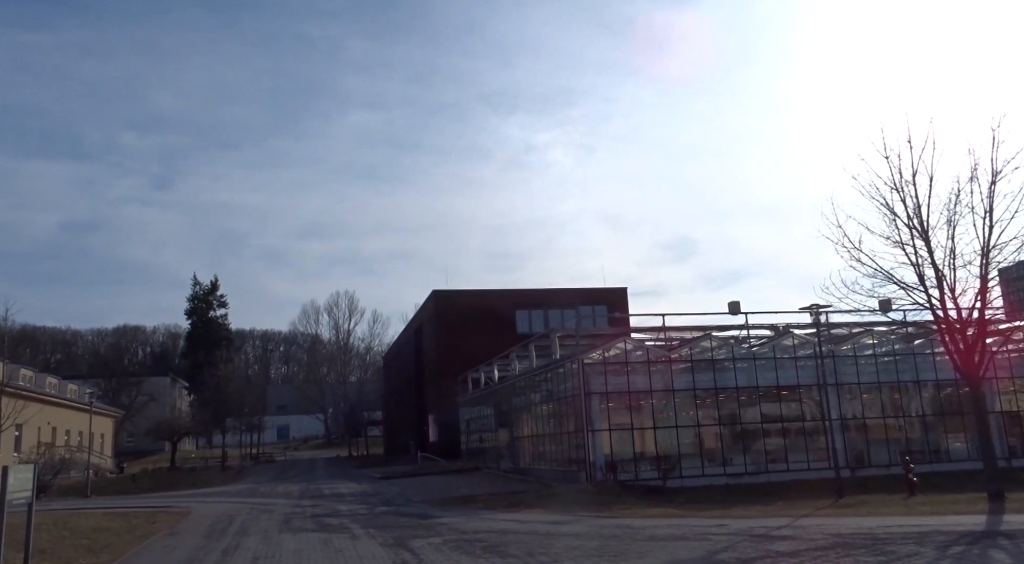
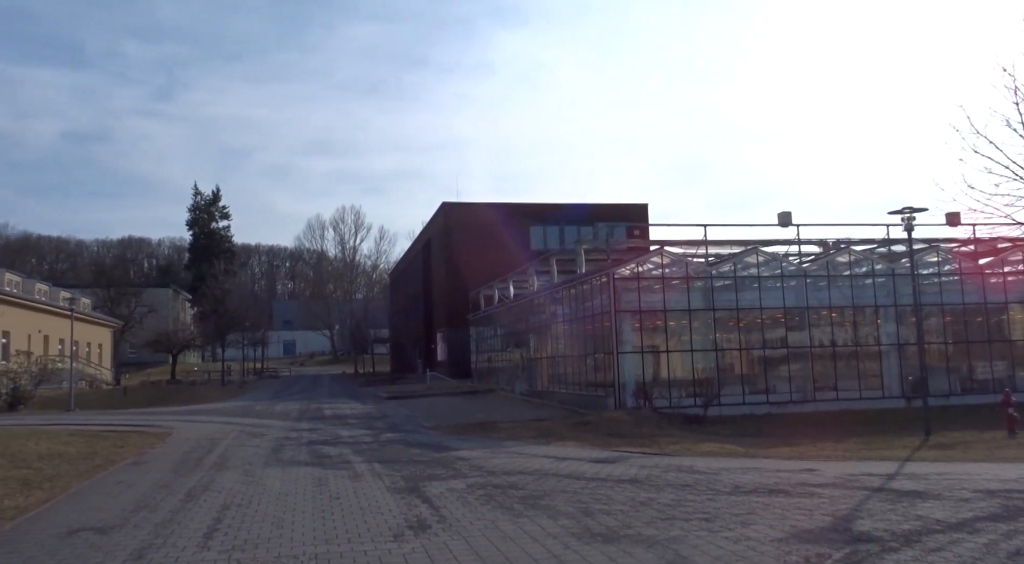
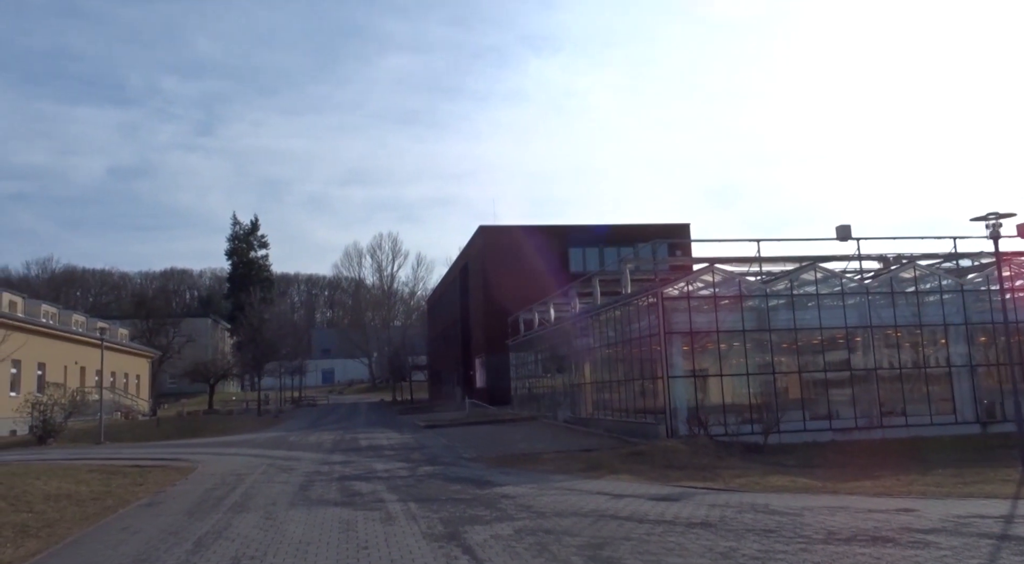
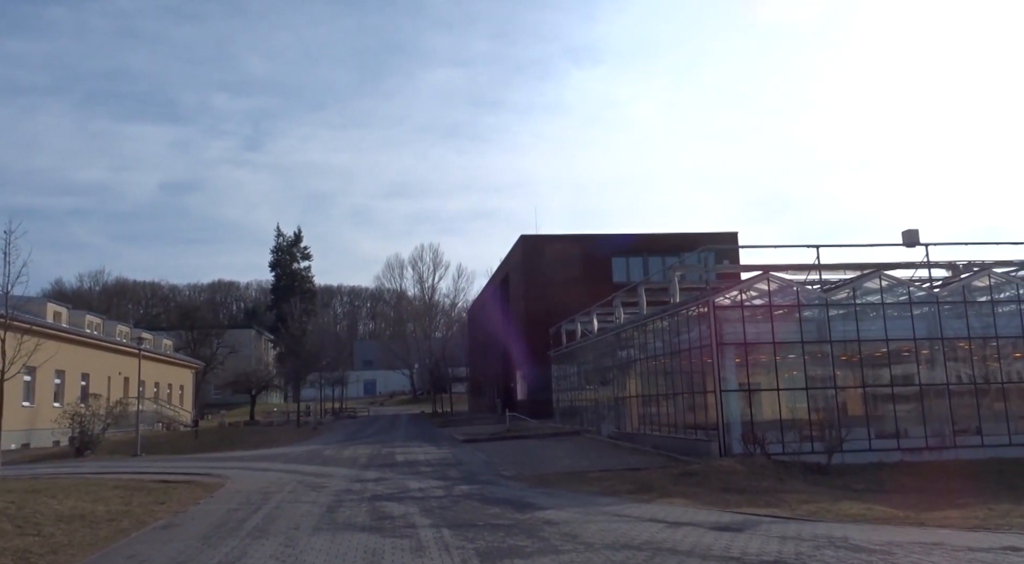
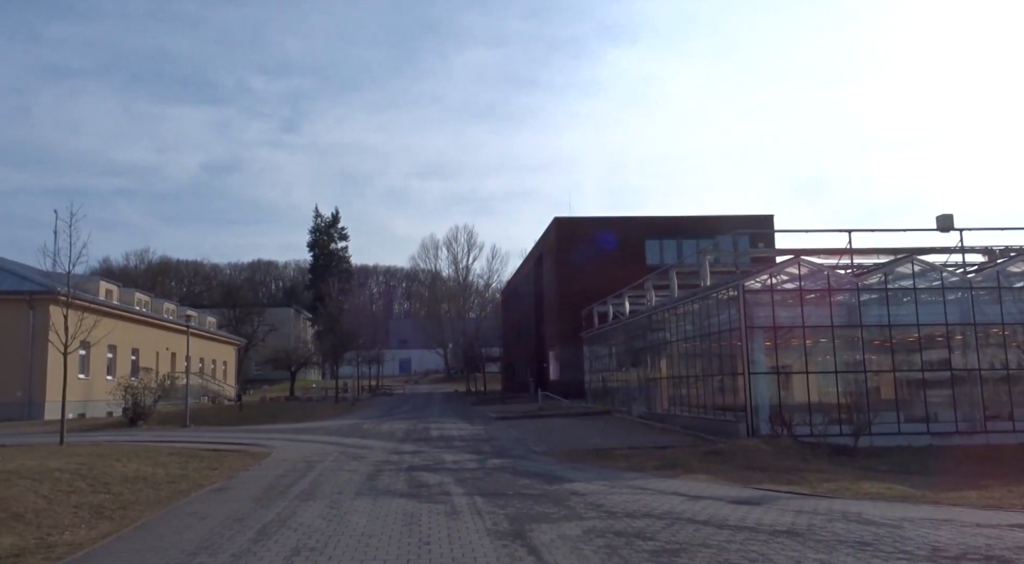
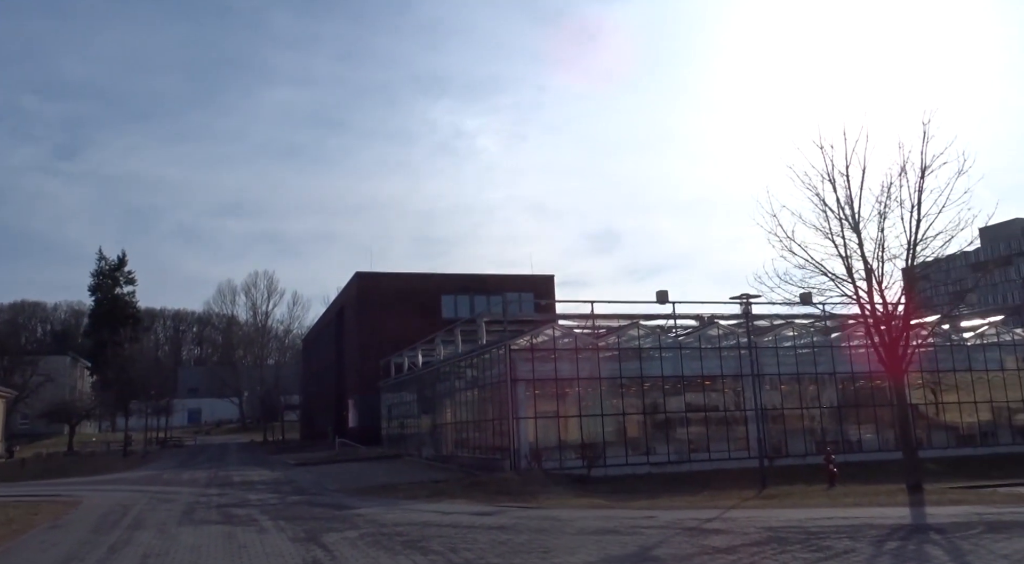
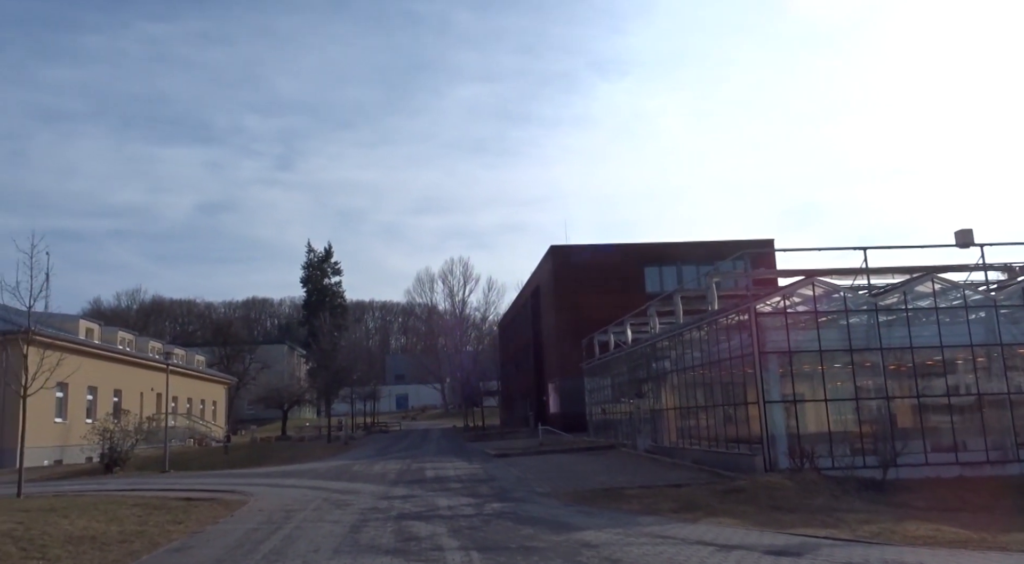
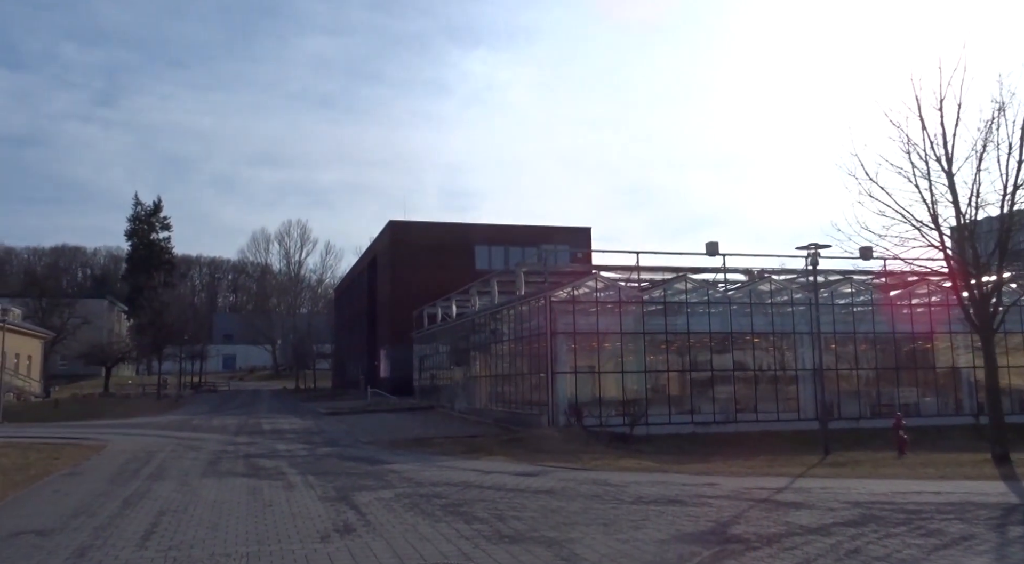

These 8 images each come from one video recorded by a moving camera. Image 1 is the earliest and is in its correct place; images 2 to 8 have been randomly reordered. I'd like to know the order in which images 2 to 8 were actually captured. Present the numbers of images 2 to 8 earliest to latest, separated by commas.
6, 8, 2, 3, 5, 4, 7
